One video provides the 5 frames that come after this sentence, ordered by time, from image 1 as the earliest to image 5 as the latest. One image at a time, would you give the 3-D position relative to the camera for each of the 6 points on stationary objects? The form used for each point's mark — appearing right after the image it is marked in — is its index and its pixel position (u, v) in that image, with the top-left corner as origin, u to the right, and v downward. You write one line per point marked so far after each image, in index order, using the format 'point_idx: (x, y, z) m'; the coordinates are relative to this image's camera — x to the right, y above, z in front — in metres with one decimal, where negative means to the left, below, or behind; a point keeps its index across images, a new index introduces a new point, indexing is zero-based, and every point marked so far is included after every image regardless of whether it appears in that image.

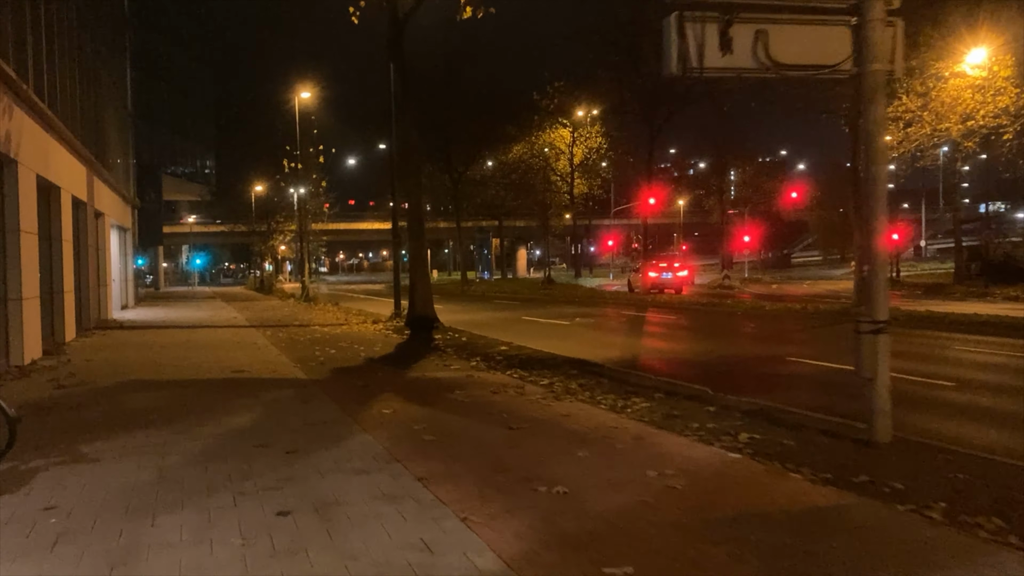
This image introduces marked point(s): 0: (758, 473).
0: (+2.0, -1.5, +6.9) m
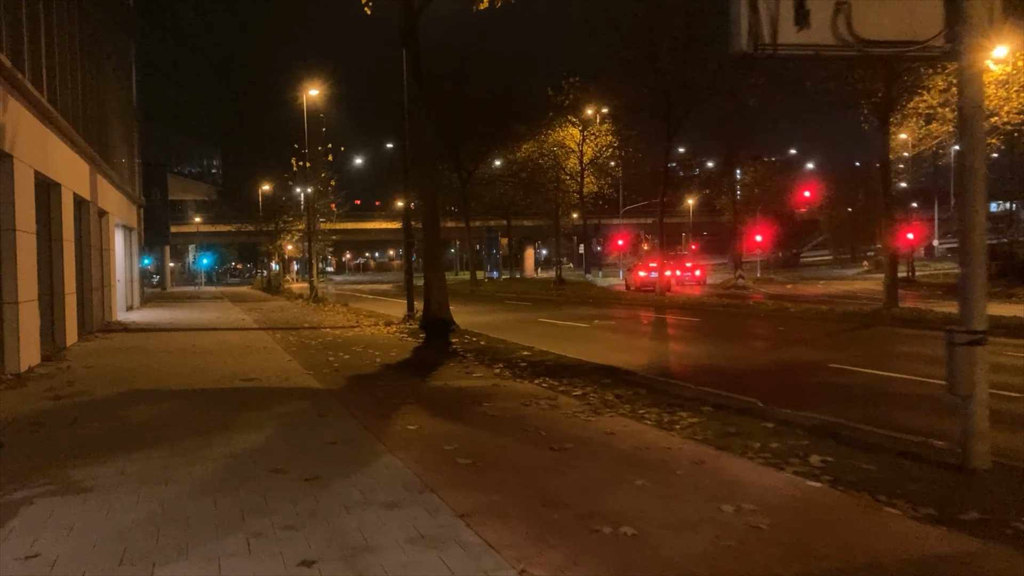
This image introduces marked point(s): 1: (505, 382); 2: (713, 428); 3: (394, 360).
0: (+2.3, -1.5, +6.0) m
1: (-0.1, -1.4, +12.5) m
2: (+2.1, -1.4, +8.9) m
3: (-2.1, -1.3, +15.4) m
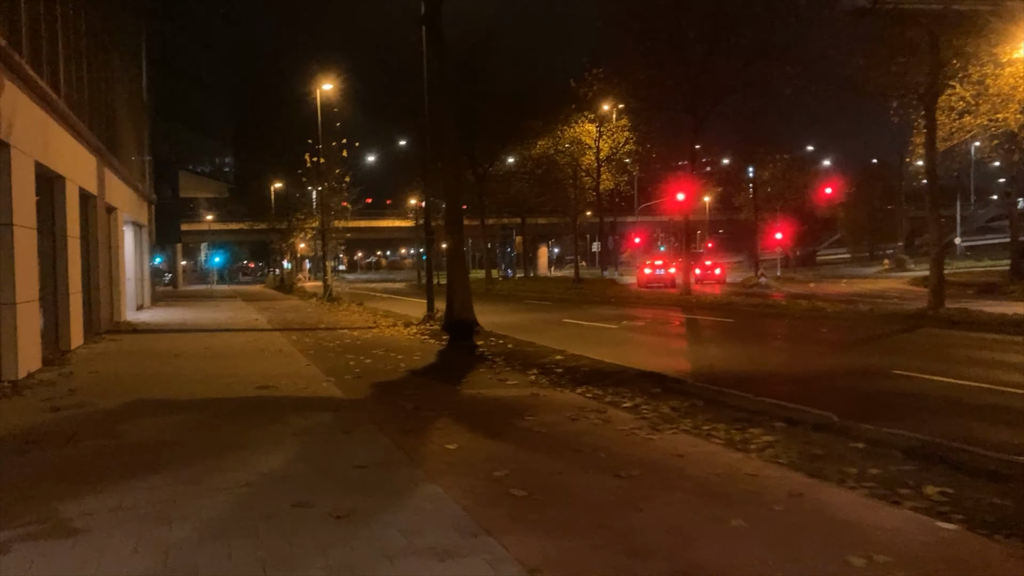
0: (+2.8, -1.5, +4.9) m
1: (+0.4, -1.4, +11.4) m
2: (+2.6, -1.5, +7.8) m
3: (-1.5, -1.3, +14.3) m
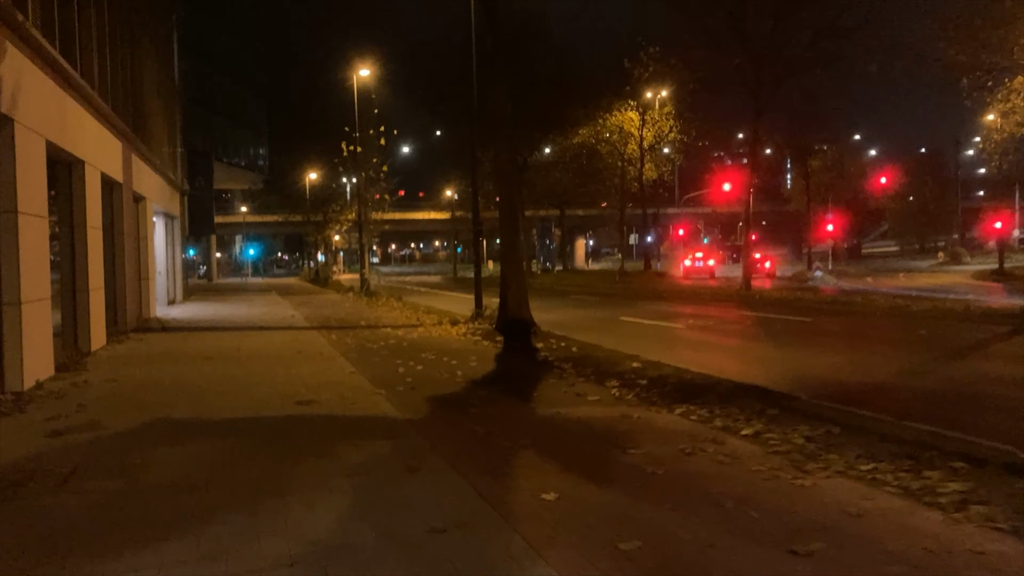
0: (+3.5, -1.6, +3.0) m
1: (+1.4, -1.4, +9.6) m
2: (+3.4, -1.5, +5.8) m
3: (-0.5, -1.3, +12.6) m
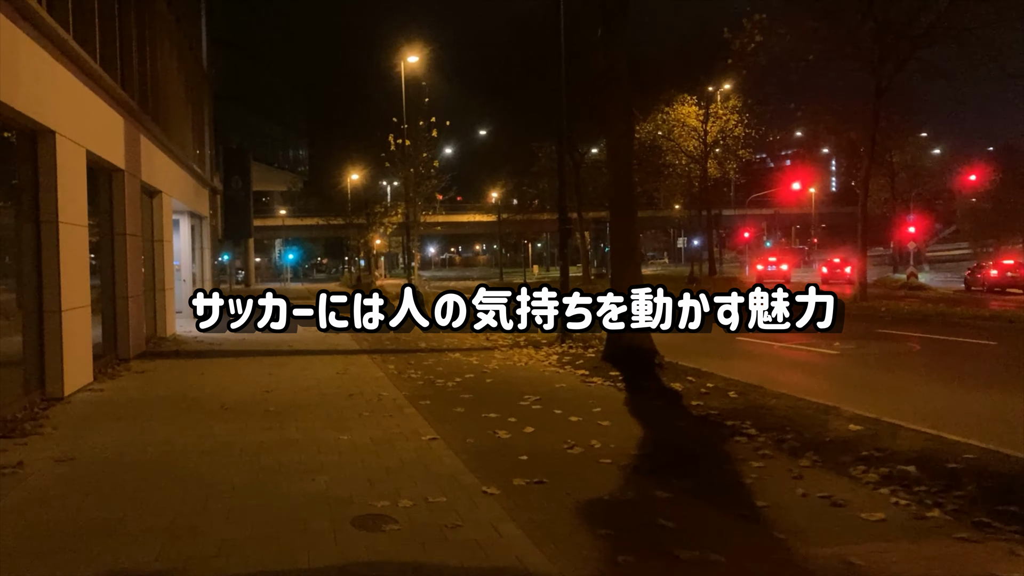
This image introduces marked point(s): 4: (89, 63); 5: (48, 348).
0: (+4.7, -1.8, -1.6) m
1: (+2.8, -1.6, +5.1) m
2: (+4.7, -1.7, +1.3) m
3: (+1.1, -1.5, +8.1) m
4: (-5.9, +3.1, +12.1) m
5: (-5.8, -0.8, +10.8) m
